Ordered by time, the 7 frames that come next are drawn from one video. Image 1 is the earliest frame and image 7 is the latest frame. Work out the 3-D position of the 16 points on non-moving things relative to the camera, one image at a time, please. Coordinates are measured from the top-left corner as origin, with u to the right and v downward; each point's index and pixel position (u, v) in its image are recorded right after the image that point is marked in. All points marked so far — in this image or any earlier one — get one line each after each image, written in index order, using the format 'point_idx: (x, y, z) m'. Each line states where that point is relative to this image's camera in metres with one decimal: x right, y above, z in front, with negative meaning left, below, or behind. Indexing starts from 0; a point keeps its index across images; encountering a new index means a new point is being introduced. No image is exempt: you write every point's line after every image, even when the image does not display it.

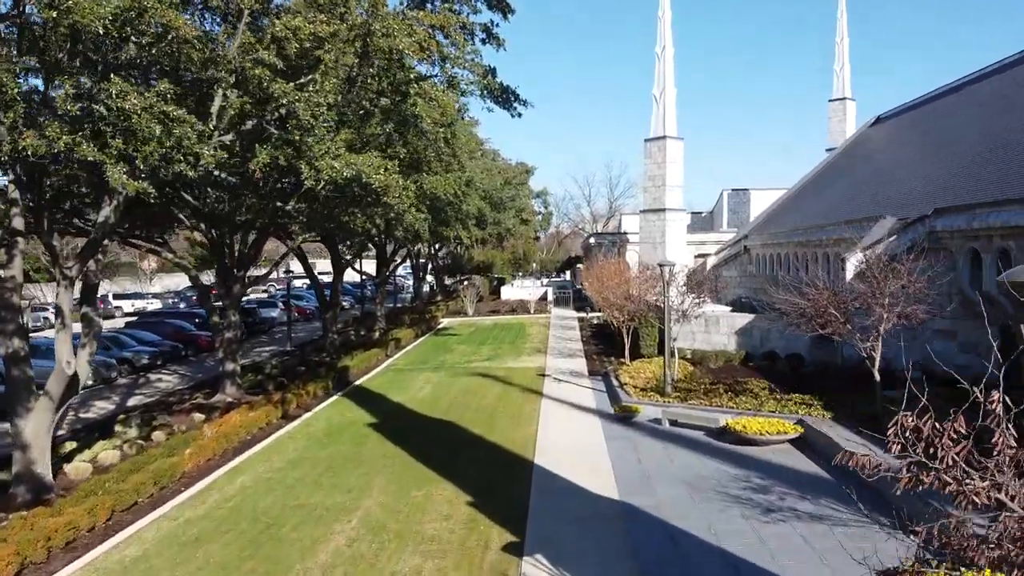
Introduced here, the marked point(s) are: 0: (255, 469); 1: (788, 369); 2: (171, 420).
0: (-3.0, -2.1, +12.4) m
1: (+4.7, -1.4, +17.8) m
2: (-5.3, -2.1, +16.3) m
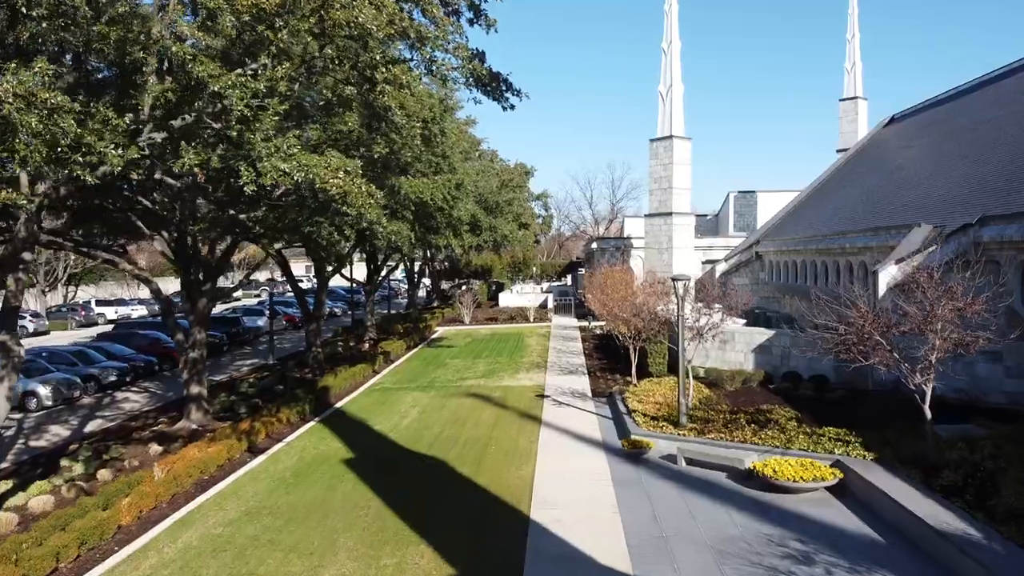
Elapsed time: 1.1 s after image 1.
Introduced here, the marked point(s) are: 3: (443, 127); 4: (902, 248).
0: (-3.1, -2.4, +10.6) m
1: (+4.6, -1.6, +16.0) m
2: (-5.4, -2.3, +14.6) m
3: (-1.1, +2.4, +15.3) m
4: (+5.9, +0.6, +16.0) m
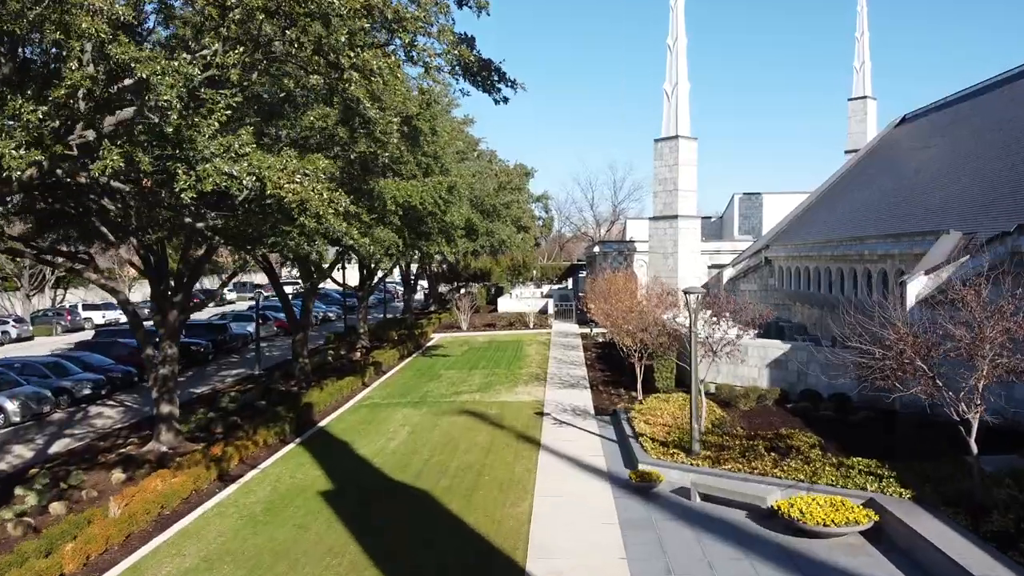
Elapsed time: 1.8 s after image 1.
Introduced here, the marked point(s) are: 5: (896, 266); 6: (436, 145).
0: (-3.2, -2.5, +9.4) m
1: (+4.6, -1.8, +14.8) m
2: (-5.4, -2.5, +13.3) m
3: (-1.1, +2.2, +14.1) m
4: (+5.9, +0.4, +14.8) m
5: (+6.6, +0.4, +18.1) m
6: (-1.1, +2.1, +15.3) m
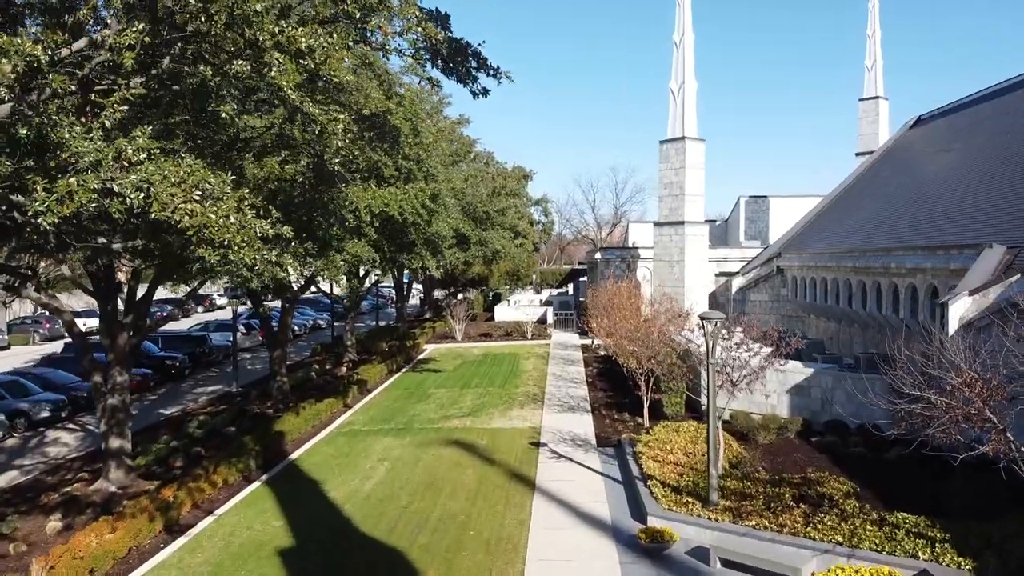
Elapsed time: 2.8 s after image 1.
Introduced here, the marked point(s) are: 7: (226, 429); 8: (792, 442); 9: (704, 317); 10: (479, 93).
0: (-3.3, -2.8, +7.7) m
1: (+4.5, -2.1, +13.1) m
2: (-5.5, -2.7, +11.7) m
3: (-1.2, +2.0, +12.4) m
4: (+5.8, +0.2, +13.1) m
5: (+6.5, +0.1, +16.5) m
6: (-1.2, +1.8, +13.6) m
7: (-4.7, -2.3, +17.2) m
8: (+3.8, -2.1, +14.0) m
9: (+2.1, -0.3, +11.5) m
10: (-0.2, +1.7, +9.2) m
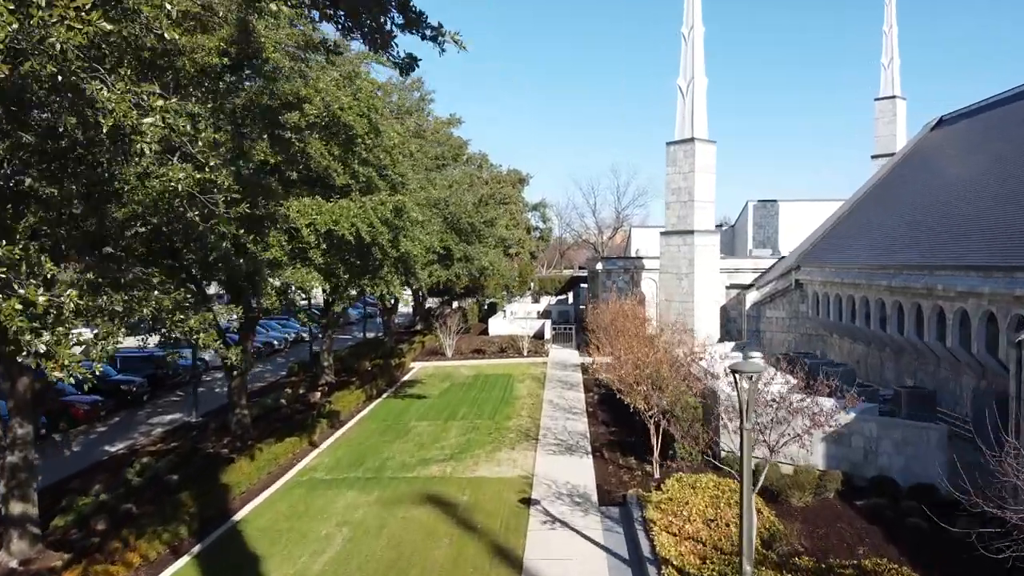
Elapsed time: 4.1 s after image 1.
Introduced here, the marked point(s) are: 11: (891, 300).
0: (-3.4, -3.1, +5.4) m
1: (+4.3, -2.4, +10.8) m
2: (-5.7, -3.1, +9.4) m
3: (-1.4, +1.6, +10.1) m
4: (+5.6, -0.2, +10.8) m
5: (+6.4, -0.3, +14.1) m
6: (-1.4, +1.5, +11.3) m
7: (-4.9, -2.7, +14.8) m
8: (+3.6, -2.4, +11.7) m
9: (+1.9, -0.7, +9.2) m
10: (-0.4, +1.3, +6.9) m
11: (+6.6, -0.2, +18.1) m
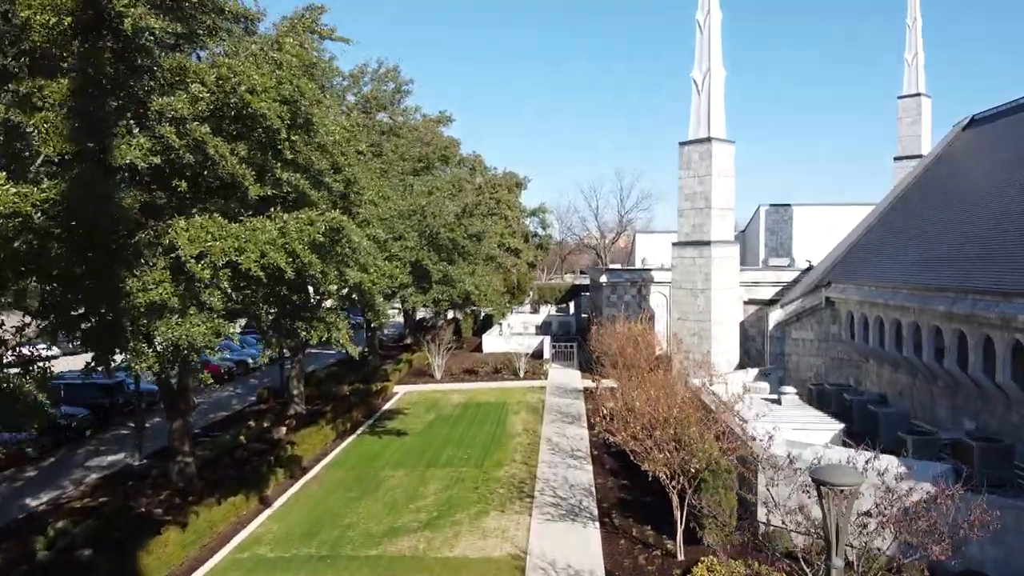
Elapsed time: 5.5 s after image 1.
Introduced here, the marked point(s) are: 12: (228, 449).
0: (-3.6, -3.5, +2.6) m
1: (+4.2, -2.8, +8.0) m
2: (-5.9, -3.4, +6.6) m
3: (-1.5, +1.3, +7.3) m
4: (+5.5, -0.6, +8.0) m
5: (+6.2, -0.6, +11.3) m
6: (-1.5, +1.1, +8.5) m
7: (-5.0, -3.0, +12.0) m
8: (+3.4, -2.8, +8.9) m
9: (+1.8, -1.0, +6.4) m
10: (-0.6, +1.0, +4.1) m
11: (+6.4, -0.6, +15.3) m
12: (-4.9, -2.7, +17.9) m
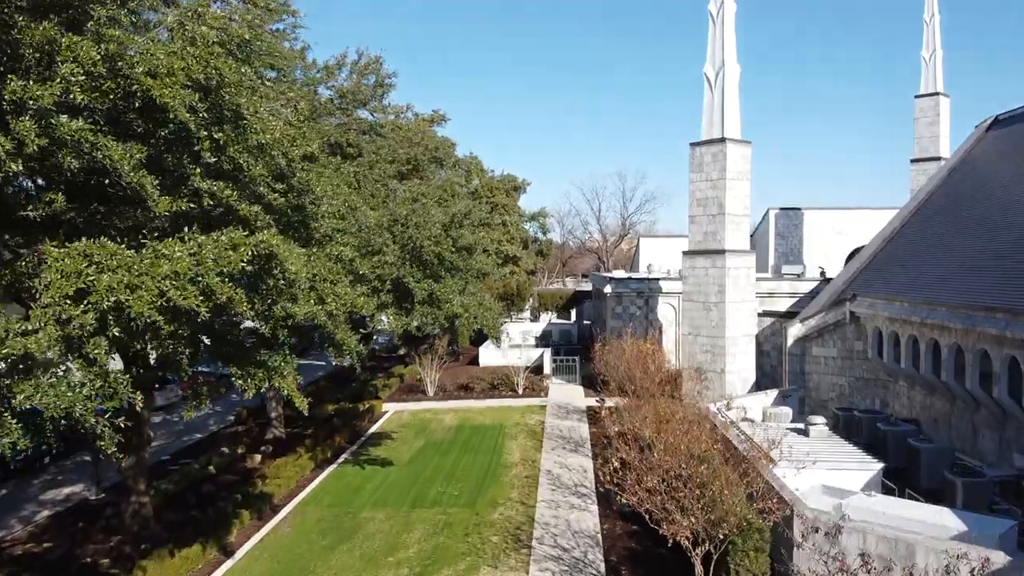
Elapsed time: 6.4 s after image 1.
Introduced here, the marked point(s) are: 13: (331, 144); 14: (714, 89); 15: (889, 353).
0: (-3.7, -3.7, +0.9) m
1: (+4.1, -3.1, +6.3) m
2: (-5.9, -3.7, +4.9) m
3: (-1.6, +1.0, +5.6) m
4: (+5.4, -0.8, +6.3) m
5: (+6.2, -0.9, +9.6) m
6: (-1.6, +0.9, +6.8) m
7: (-5.1, -3.3, +10.3) m
8: (+3.4, -3.0, +7.2) m
9: (+1.7, -1.3, +4.7) m
10: (-0.6, +0.7, +2.4) m
11: (+6.4, -0.8, +13.6) m
12: (-4.9, -3.0, +16.2) m
13: (-1.6, +1.9, +12.7) m
14: (+3.9, +3.8, +19.7) m
15: (+6.6, -1.1, +18.2) m
